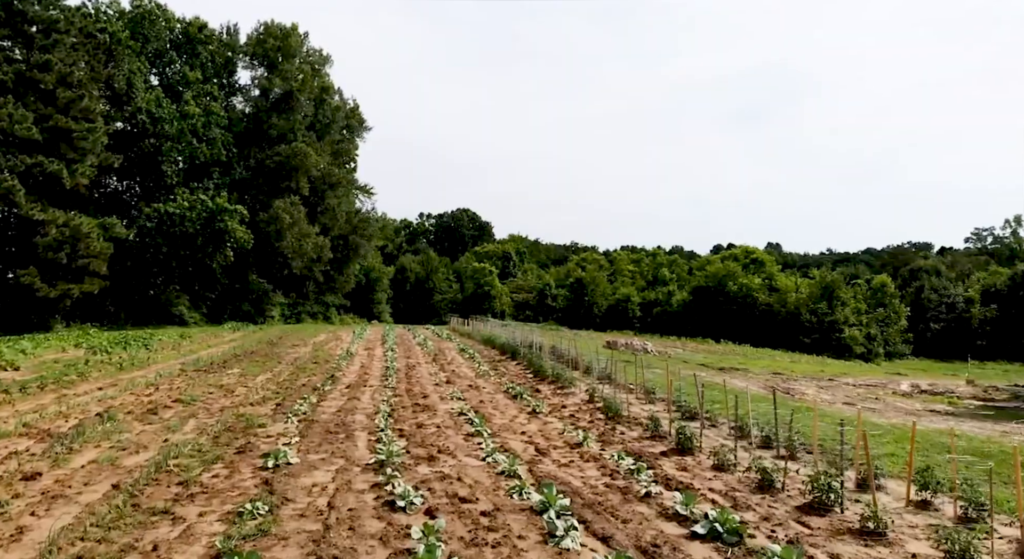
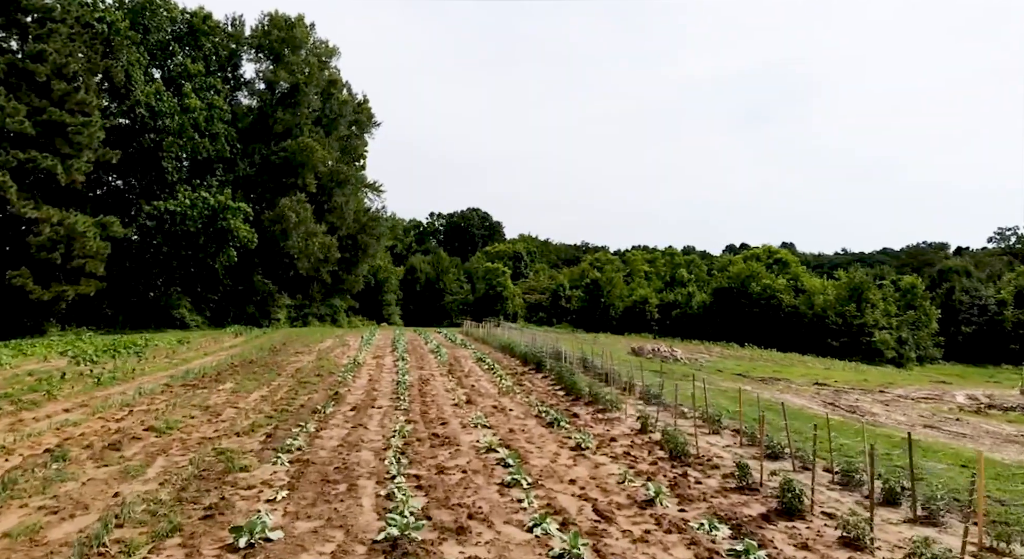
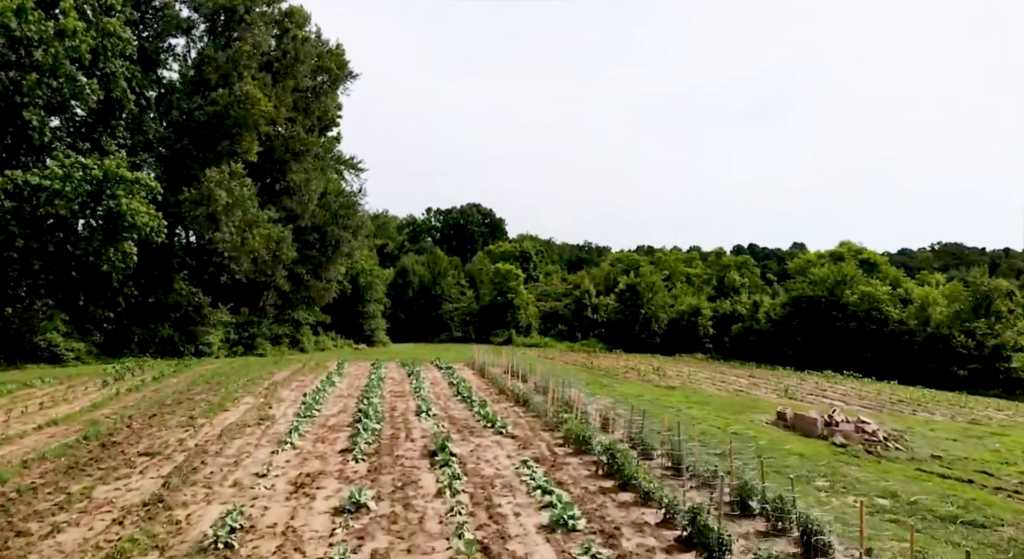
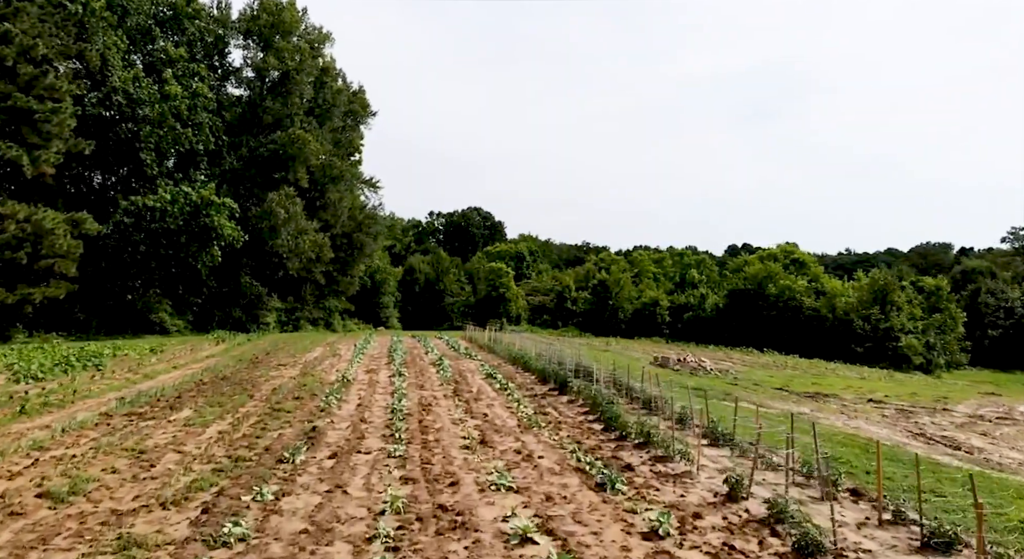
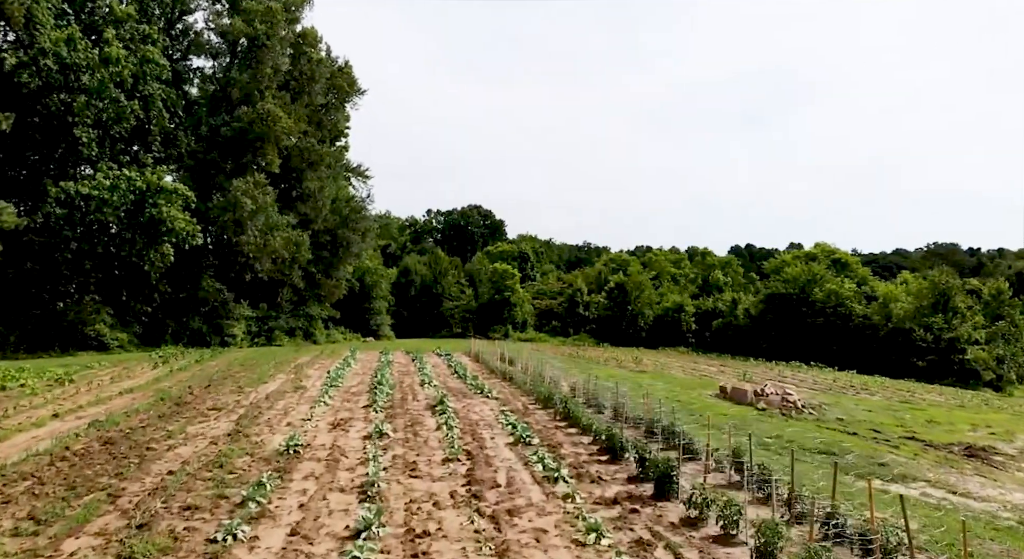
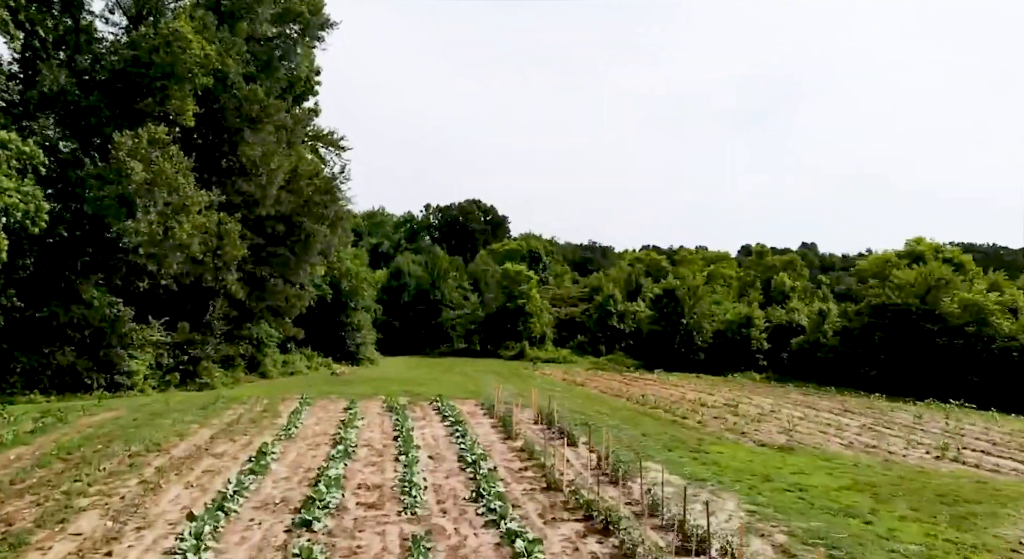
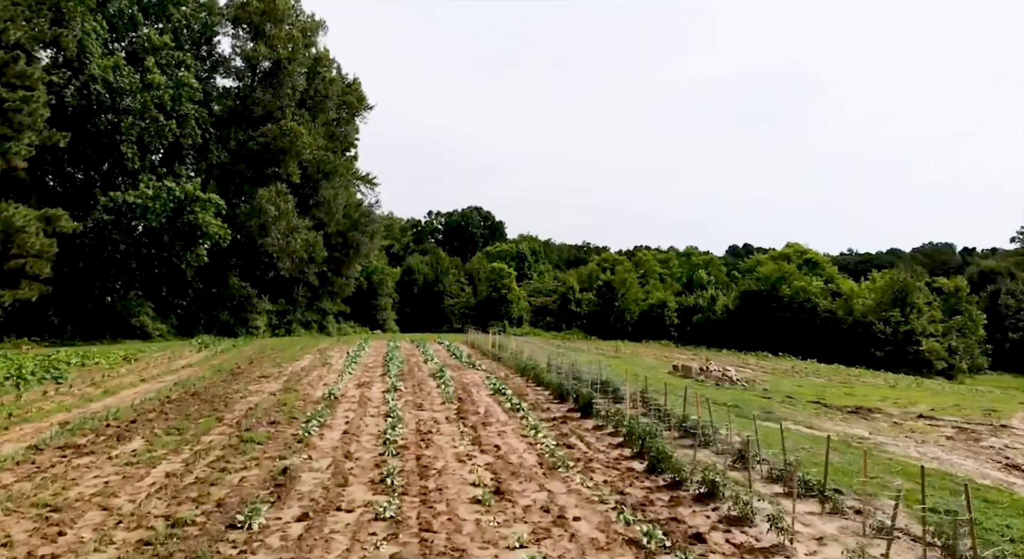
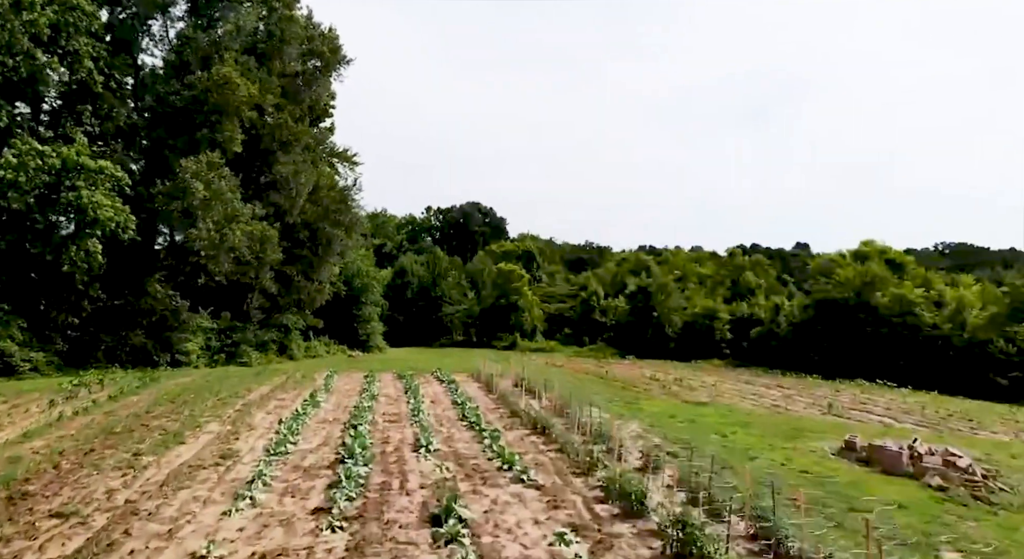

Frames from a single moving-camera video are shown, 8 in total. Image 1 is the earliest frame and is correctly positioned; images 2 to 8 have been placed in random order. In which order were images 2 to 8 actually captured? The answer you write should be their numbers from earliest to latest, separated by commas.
2, 4, 7, 5, 3, 8, 6
